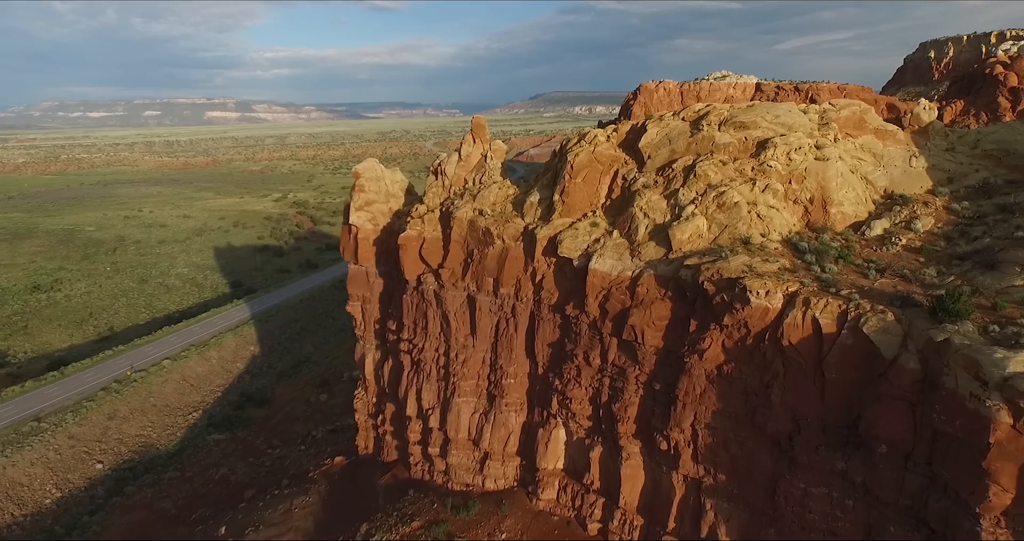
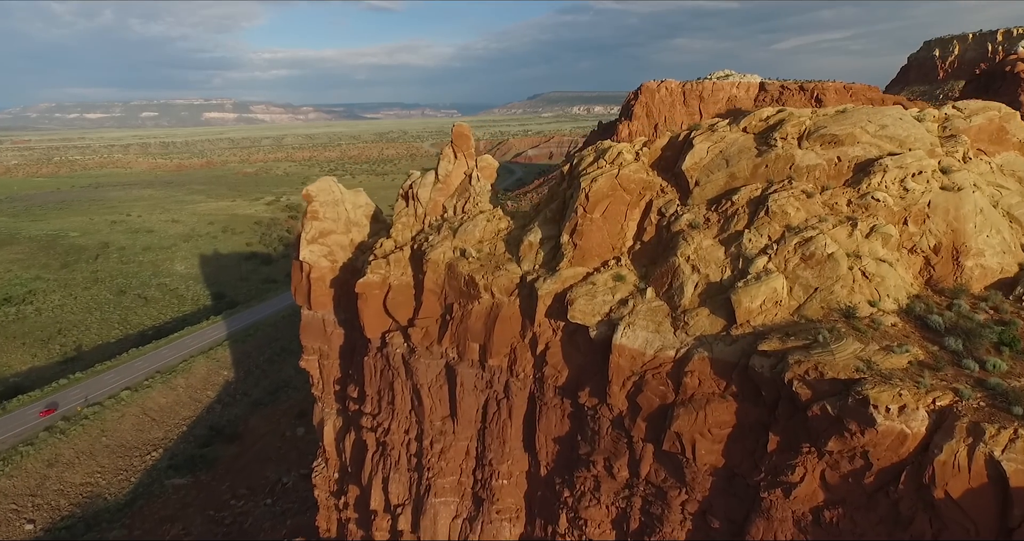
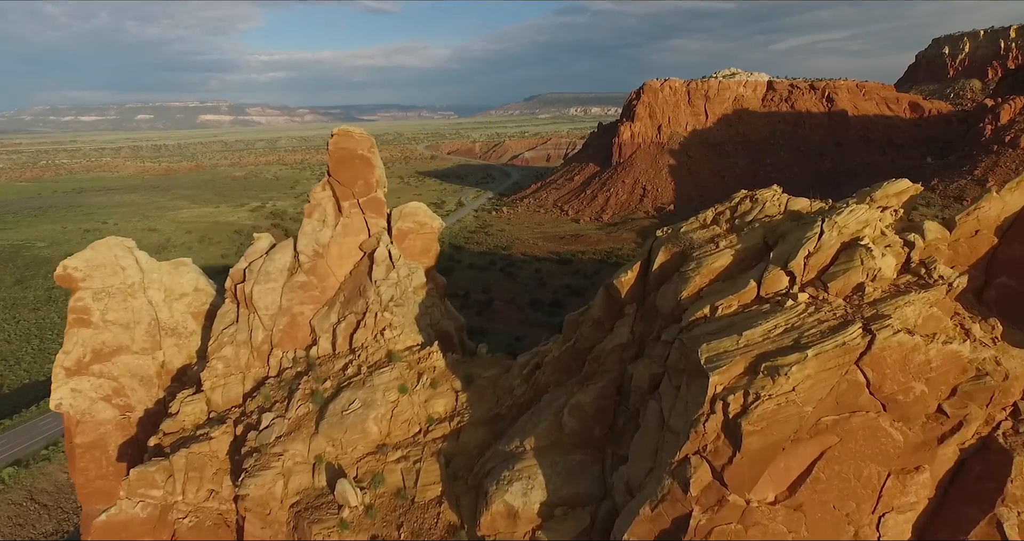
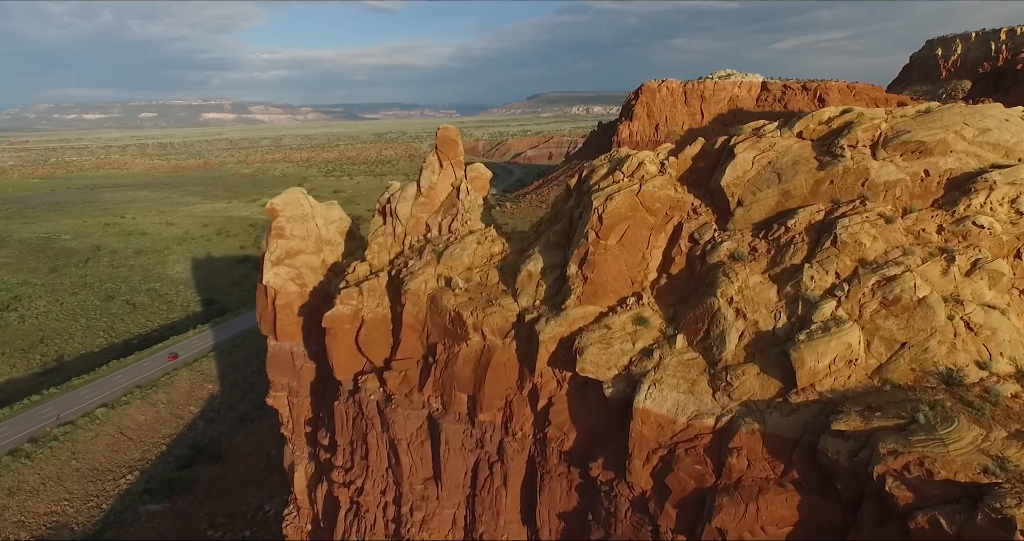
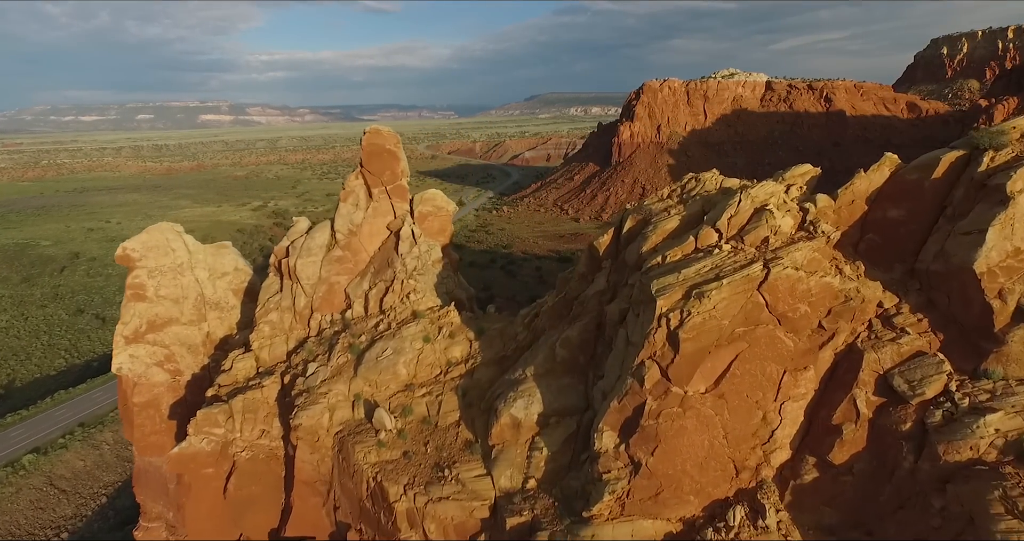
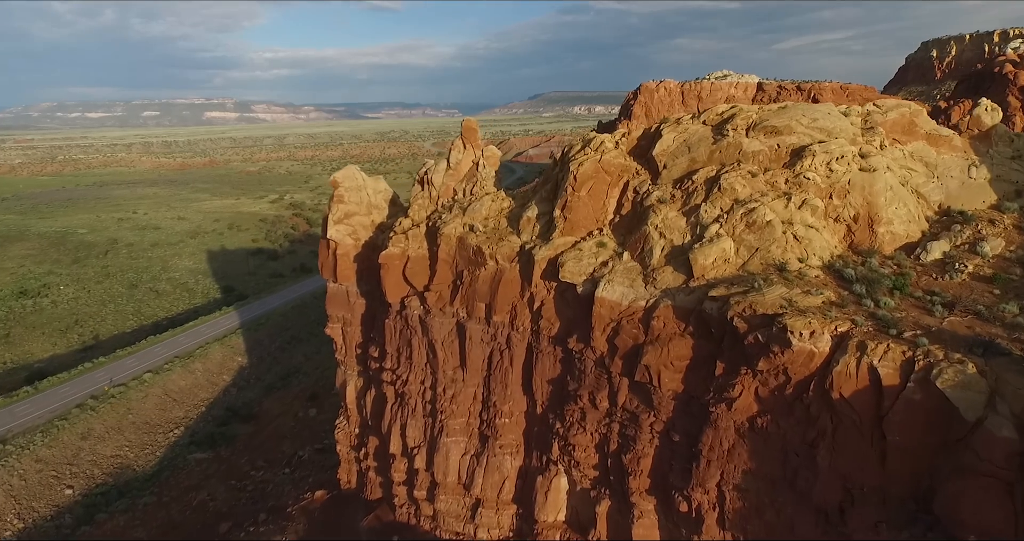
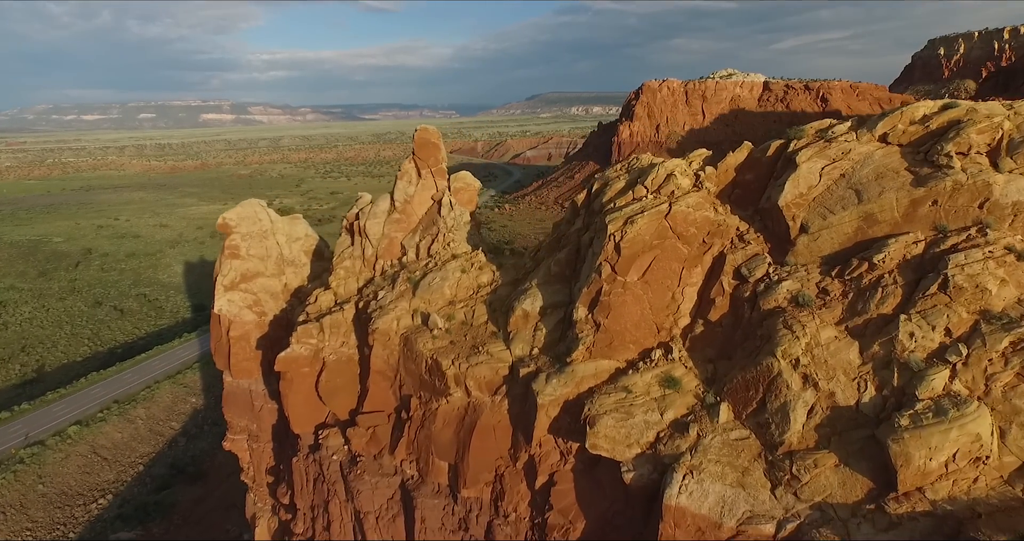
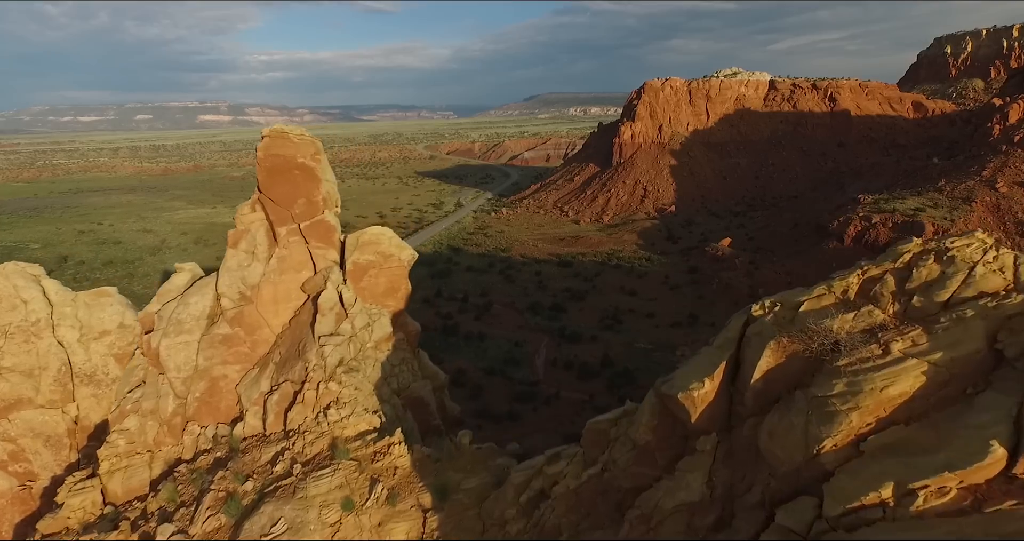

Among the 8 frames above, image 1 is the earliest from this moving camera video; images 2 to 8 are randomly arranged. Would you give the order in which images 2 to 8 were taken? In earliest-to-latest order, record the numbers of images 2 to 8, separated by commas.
6, 2, 4, 7, 5, 3, 8
